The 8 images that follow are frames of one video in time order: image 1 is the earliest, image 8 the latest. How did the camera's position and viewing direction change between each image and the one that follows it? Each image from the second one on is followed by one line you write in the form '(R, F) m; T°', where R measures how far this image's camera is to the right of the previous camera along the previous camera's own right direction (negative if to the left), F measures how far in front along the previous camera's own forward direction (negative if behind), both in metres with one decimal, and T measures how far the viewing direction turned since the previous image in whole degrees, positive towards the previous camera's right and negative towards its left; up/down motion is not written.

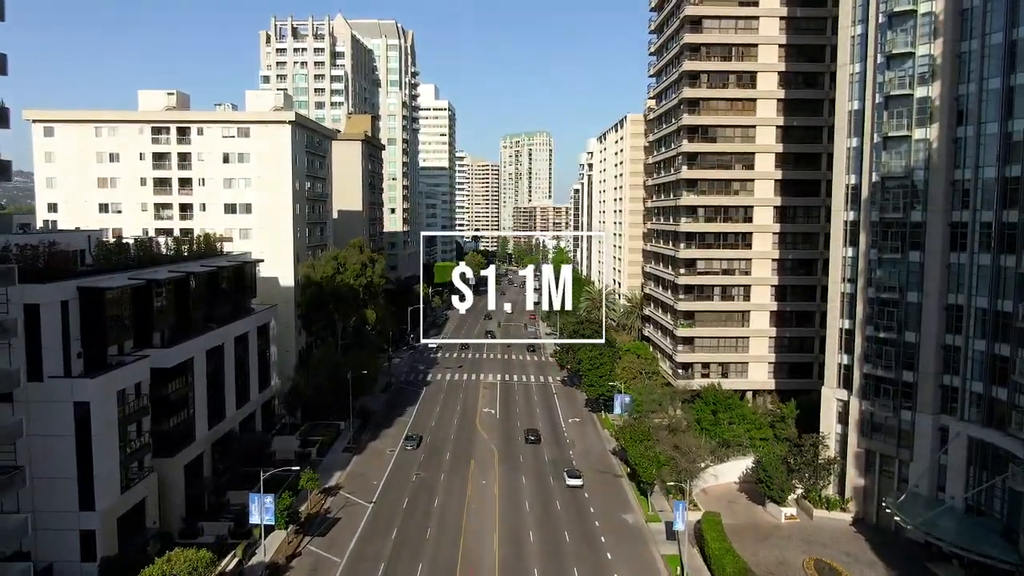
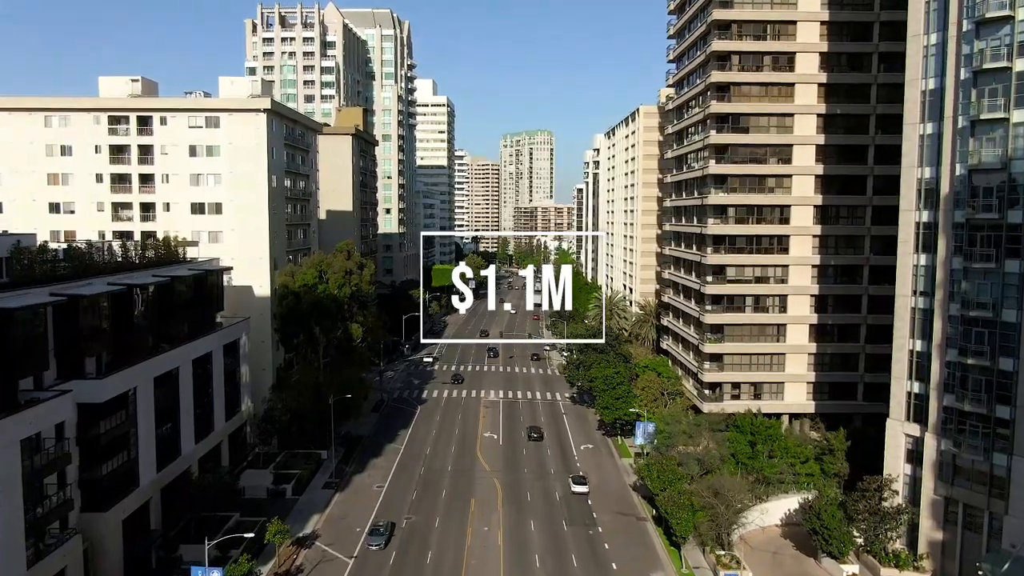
(-0.4, +8.2) m; 0°
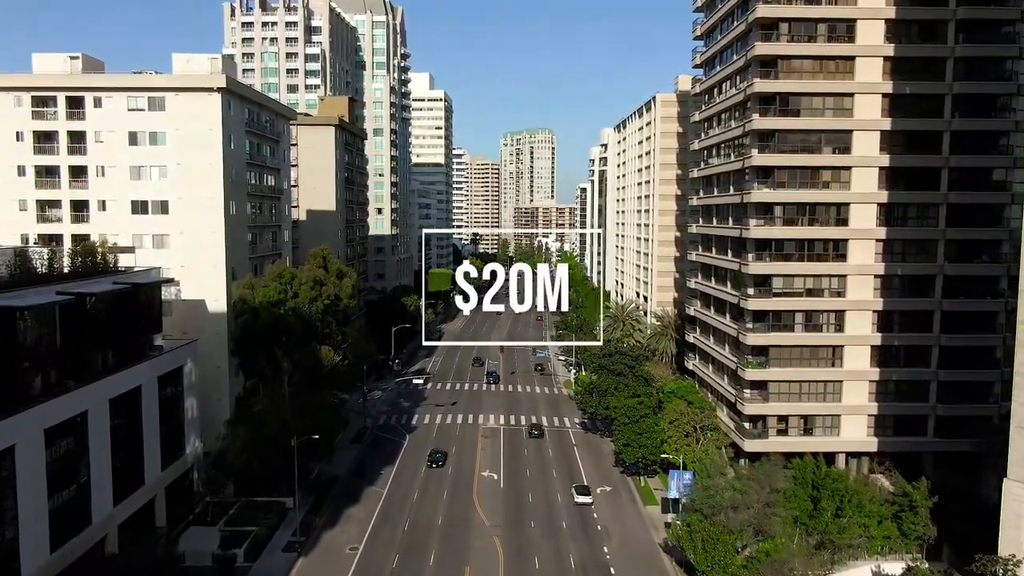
(-0.2, +10.1) m; 0°
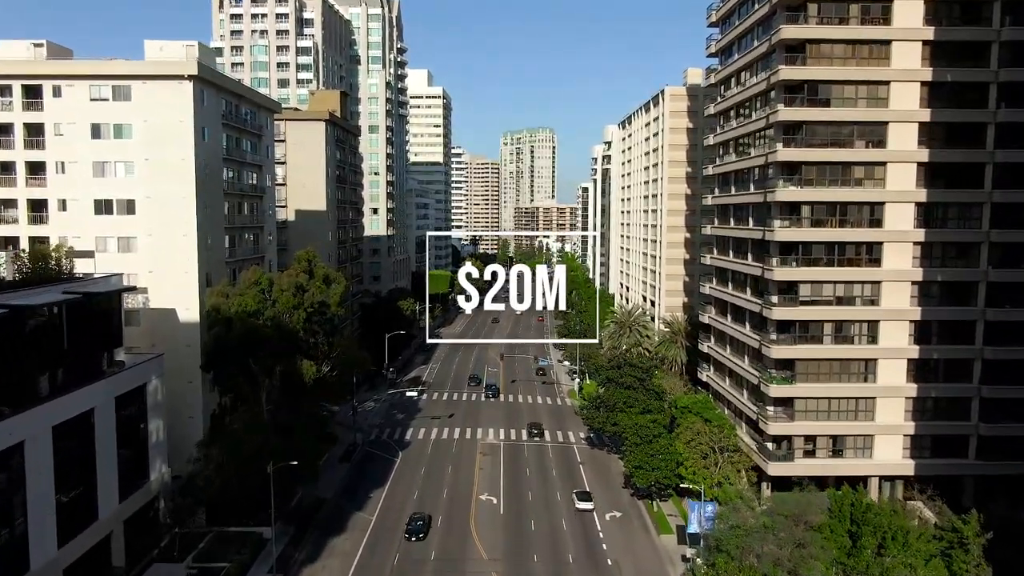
(0.0, +4.6) m; 0°
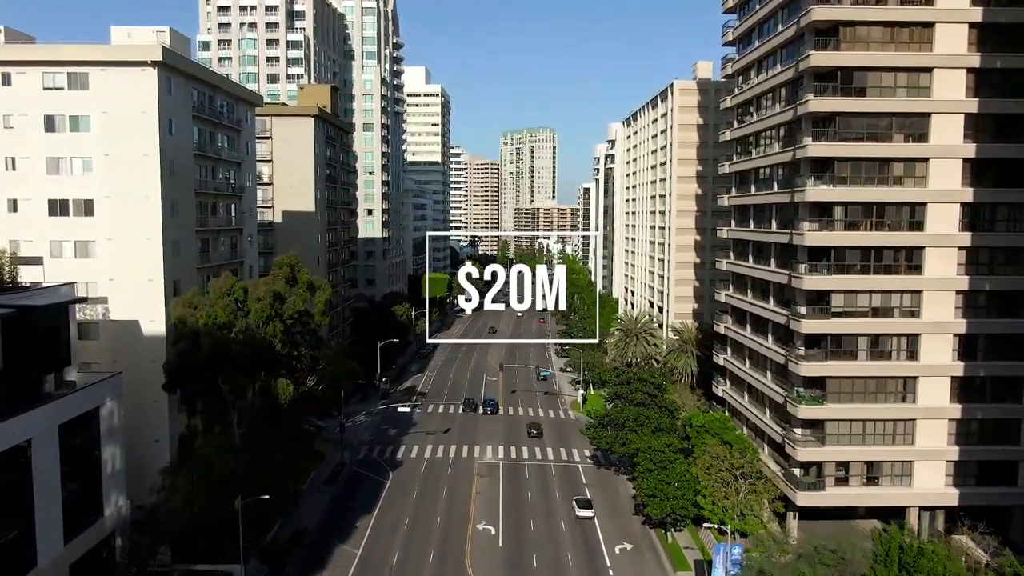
(0.0, +4.6) m; 0°
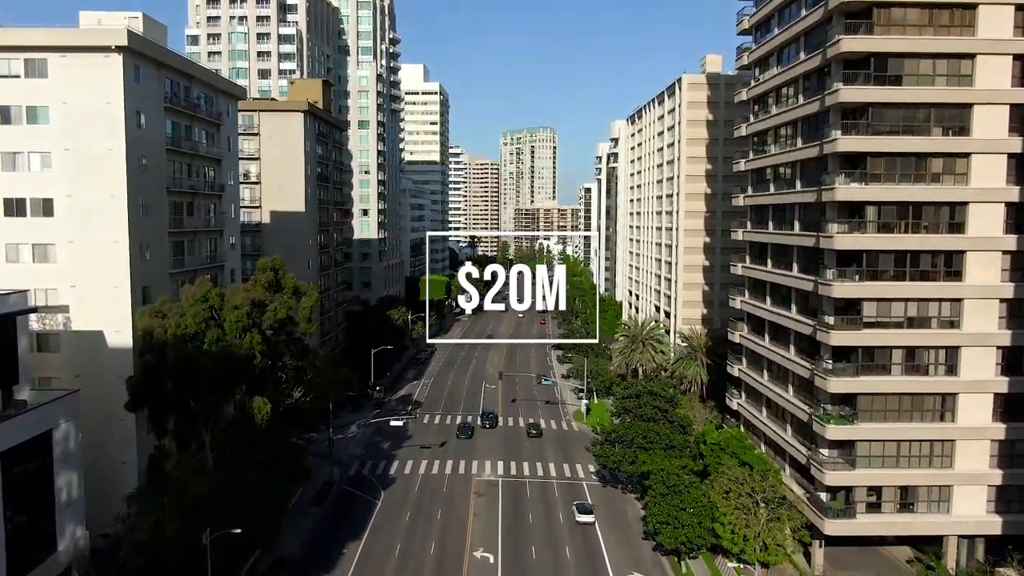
(0.0, +3.7) m; 0°
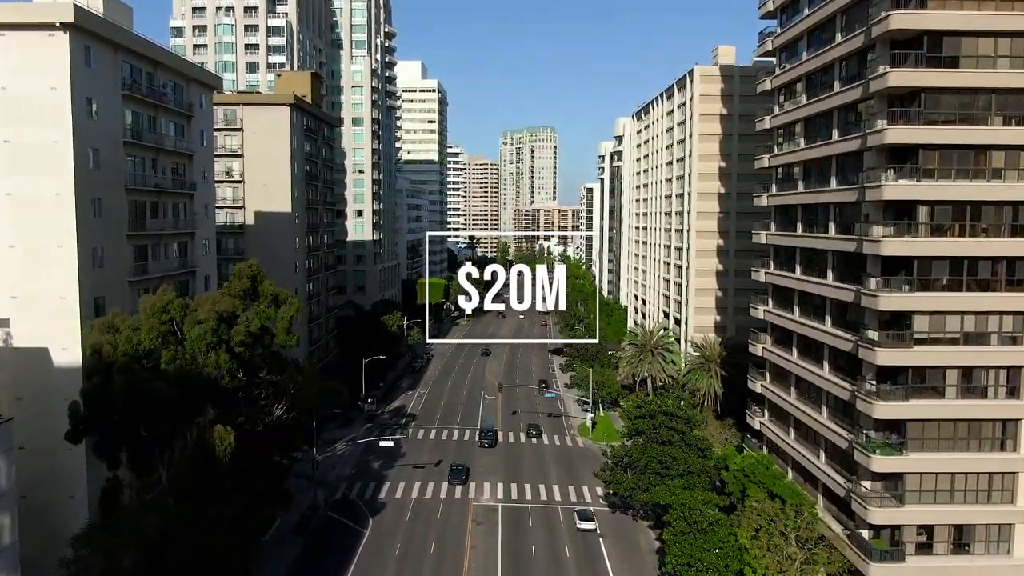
(-0.1, +4.7) m; 0°
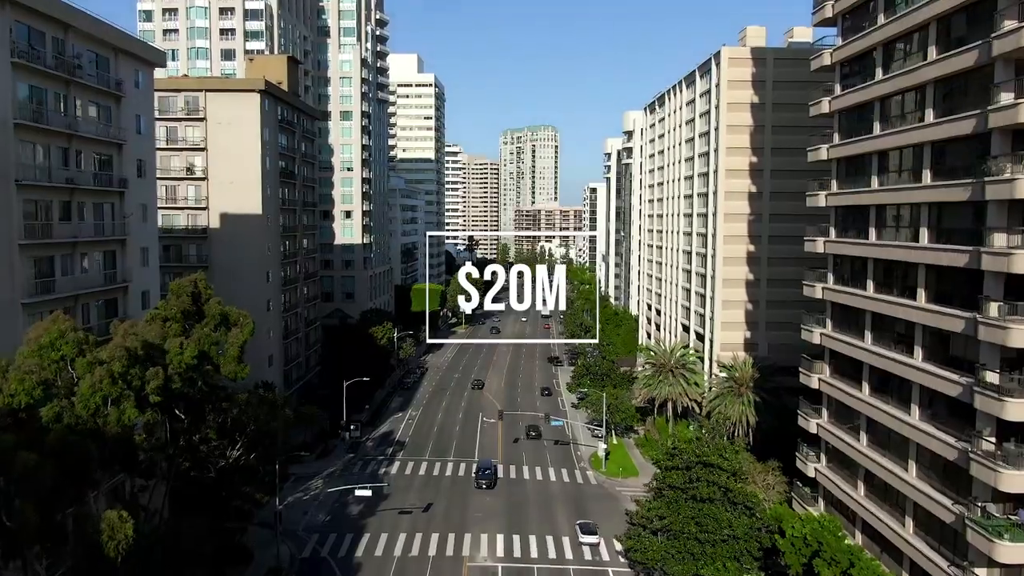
(-0.1, +8.5) m; 0°
